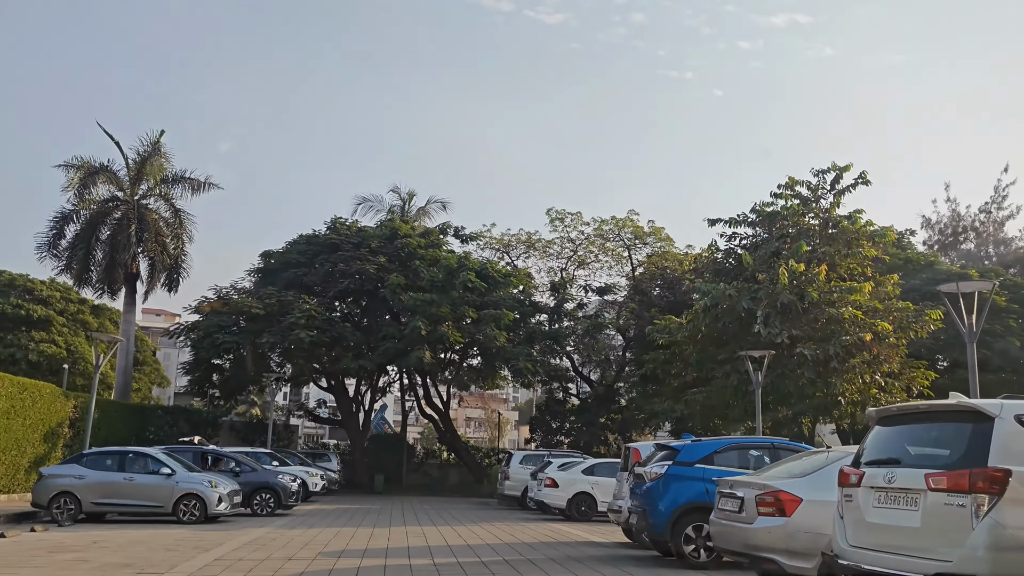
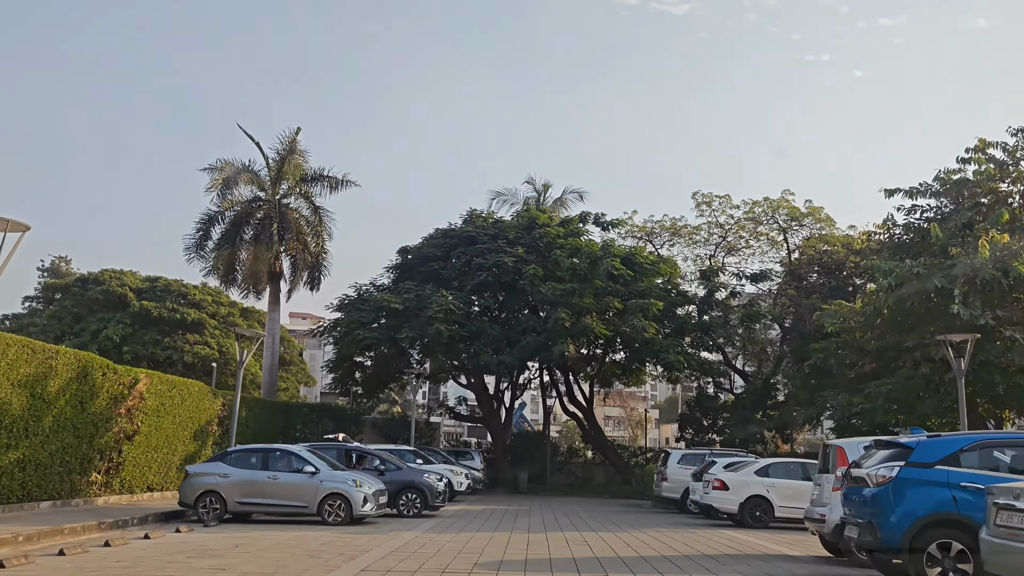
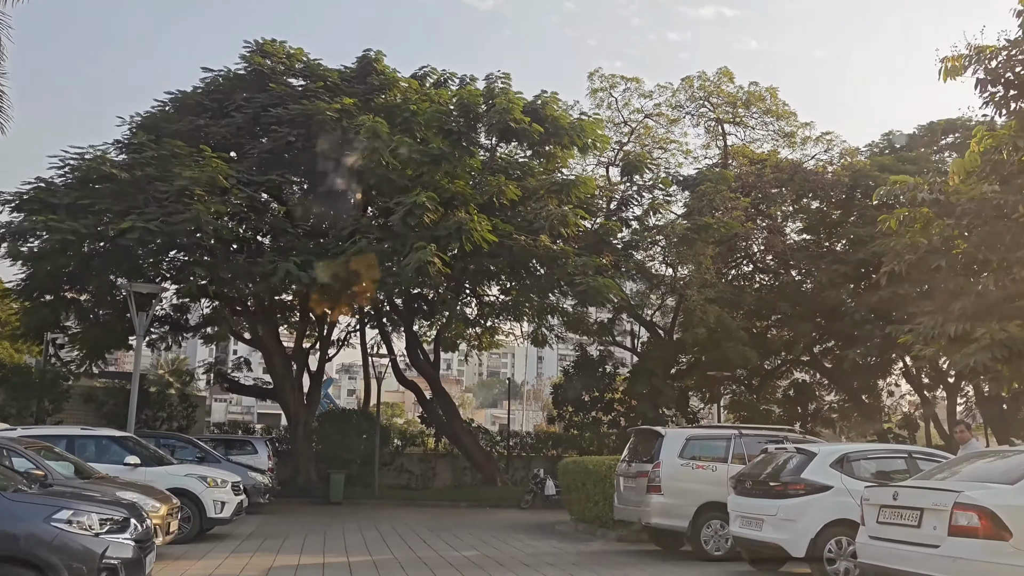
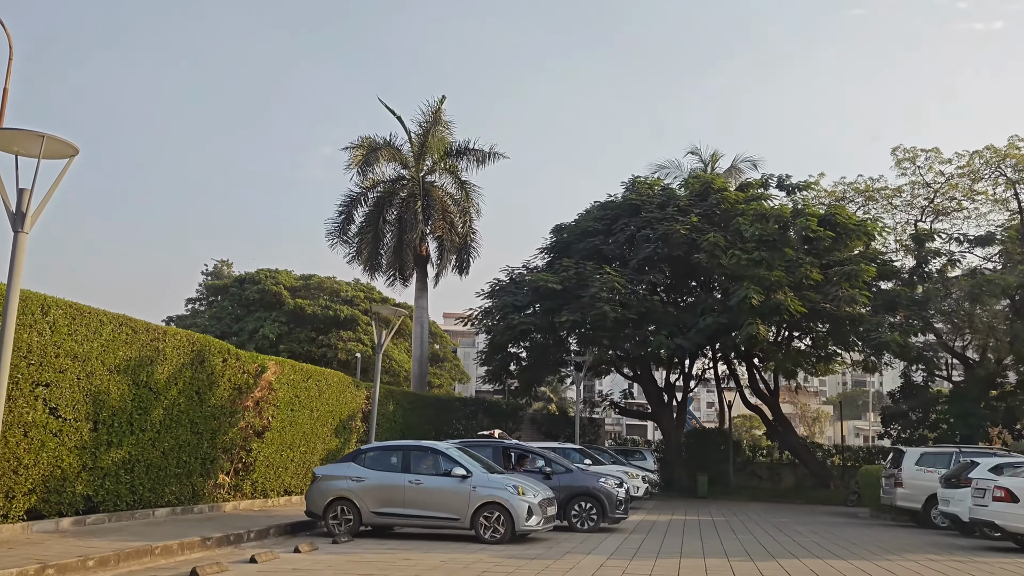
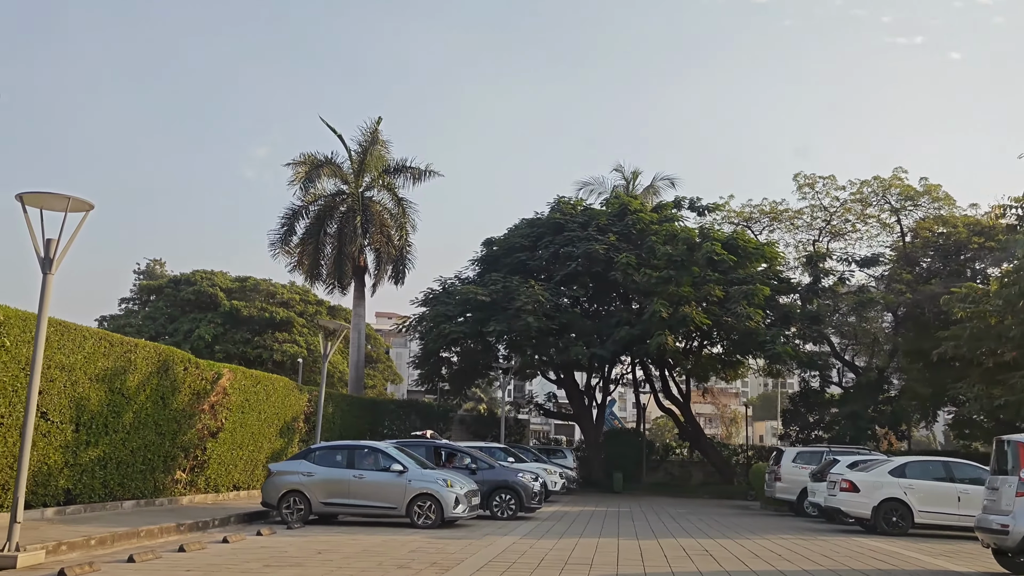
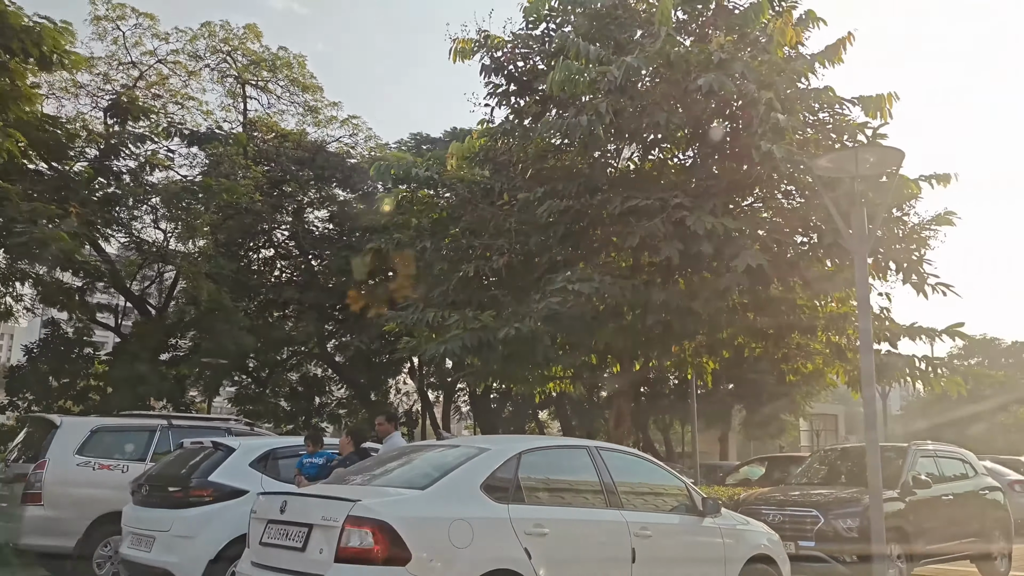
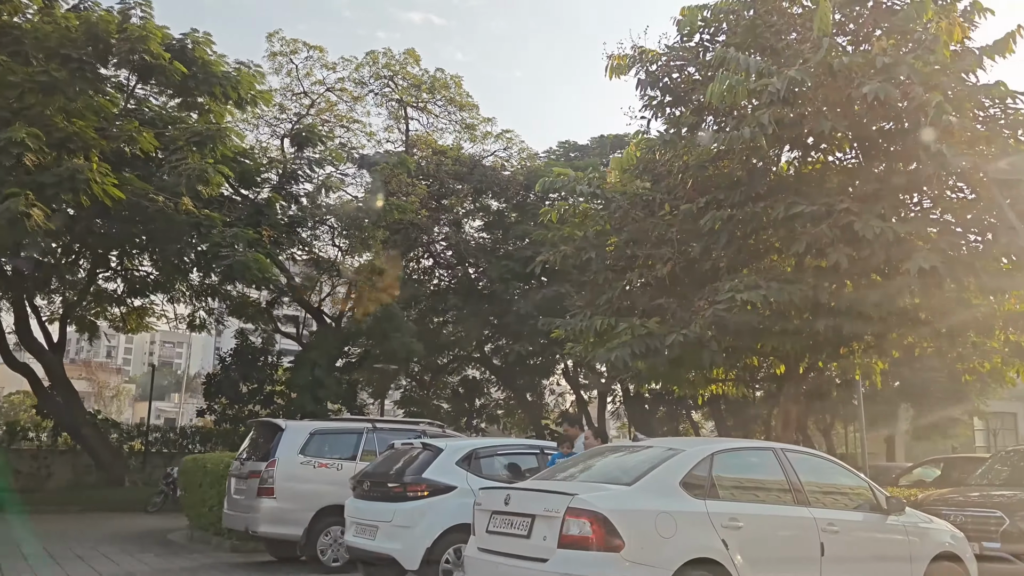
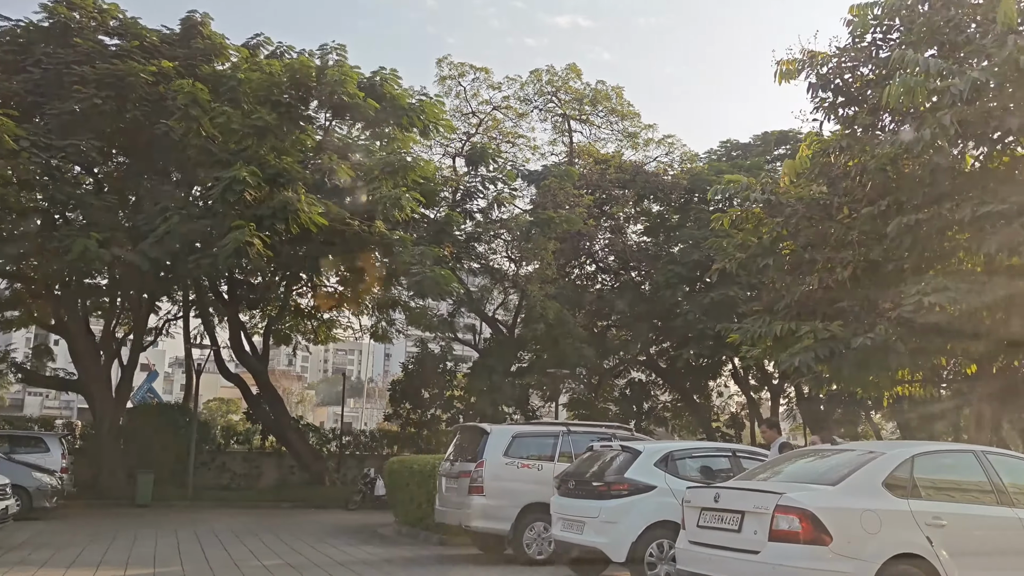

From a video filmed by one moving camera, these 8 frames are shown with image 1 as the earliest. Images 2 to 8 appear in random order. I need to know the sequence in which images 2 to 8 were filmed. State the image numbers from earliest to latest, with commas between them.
2, 5, 4, 3, 8, 7, 6
